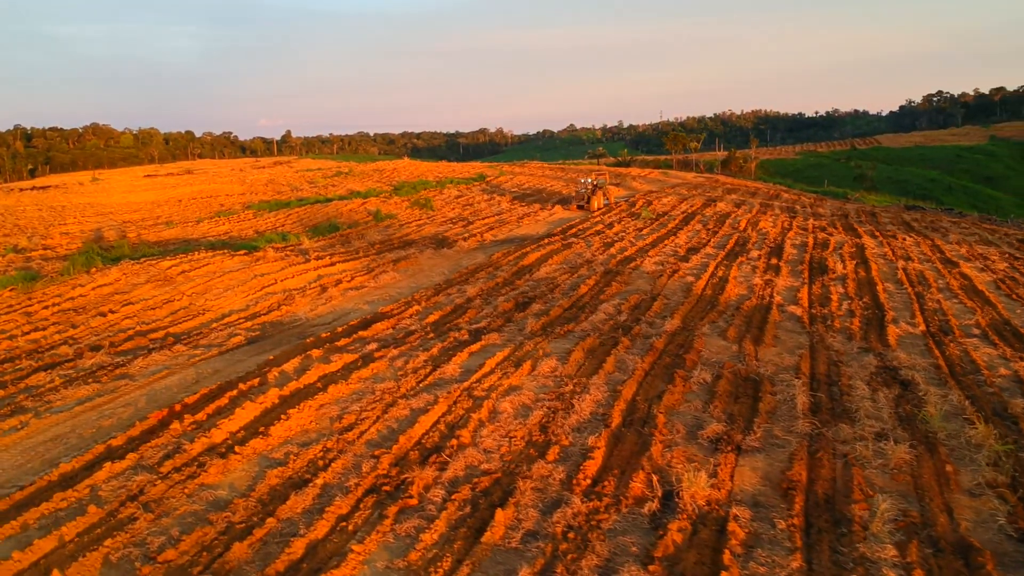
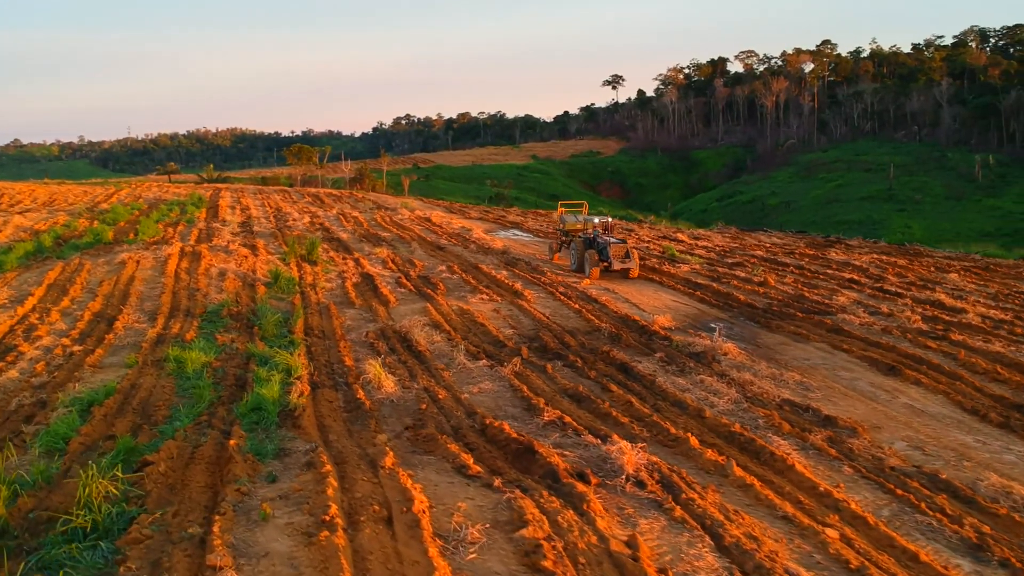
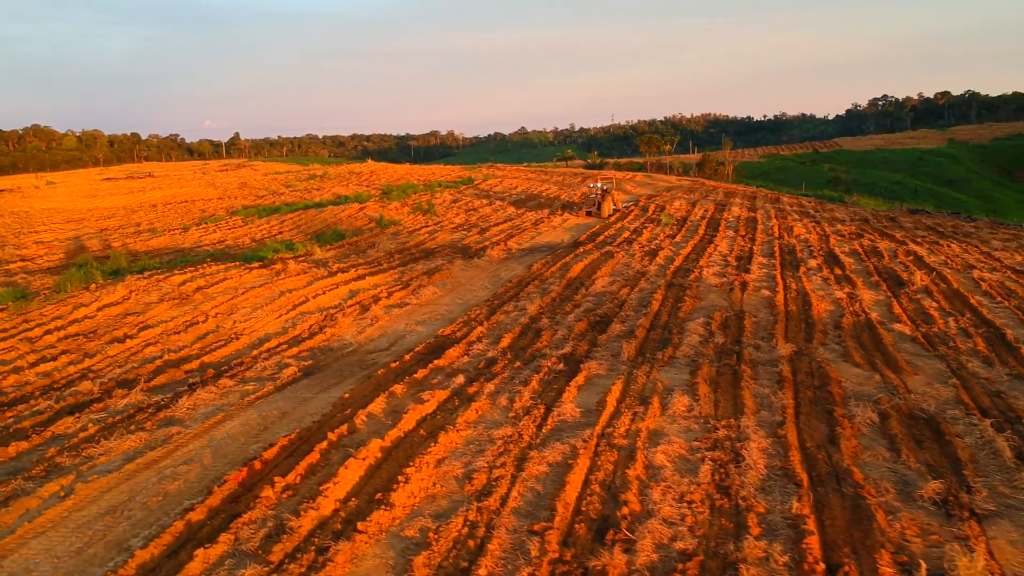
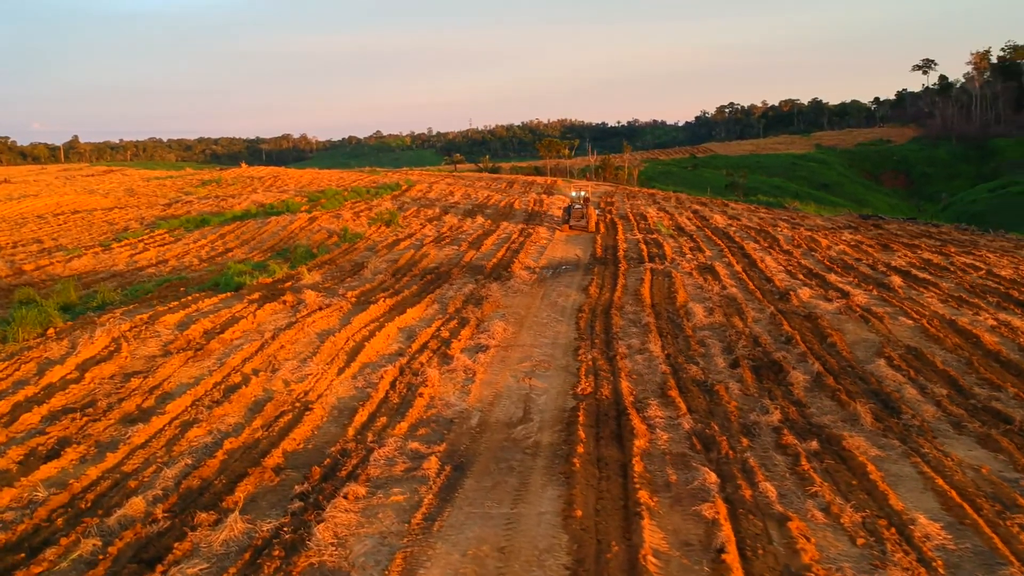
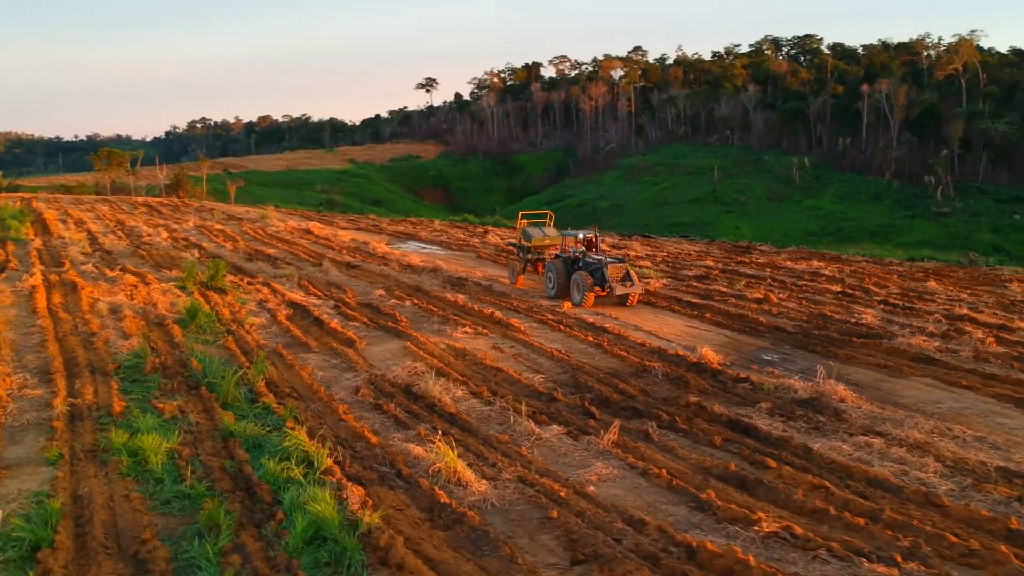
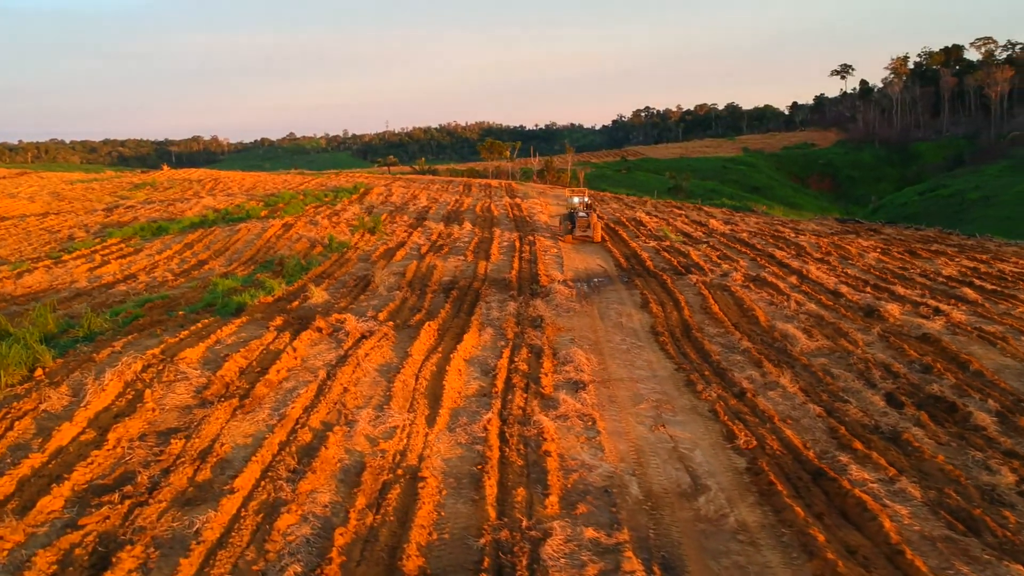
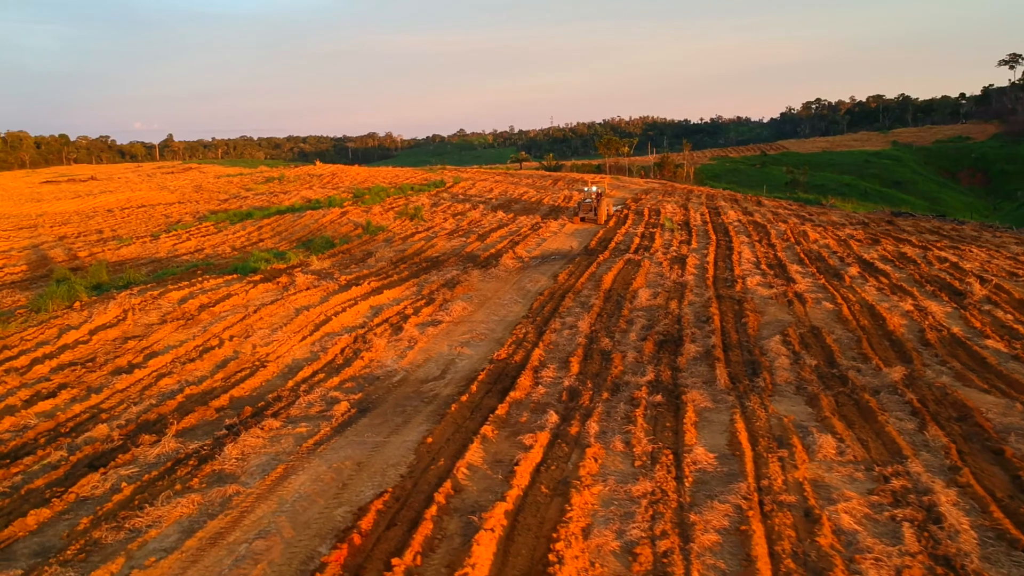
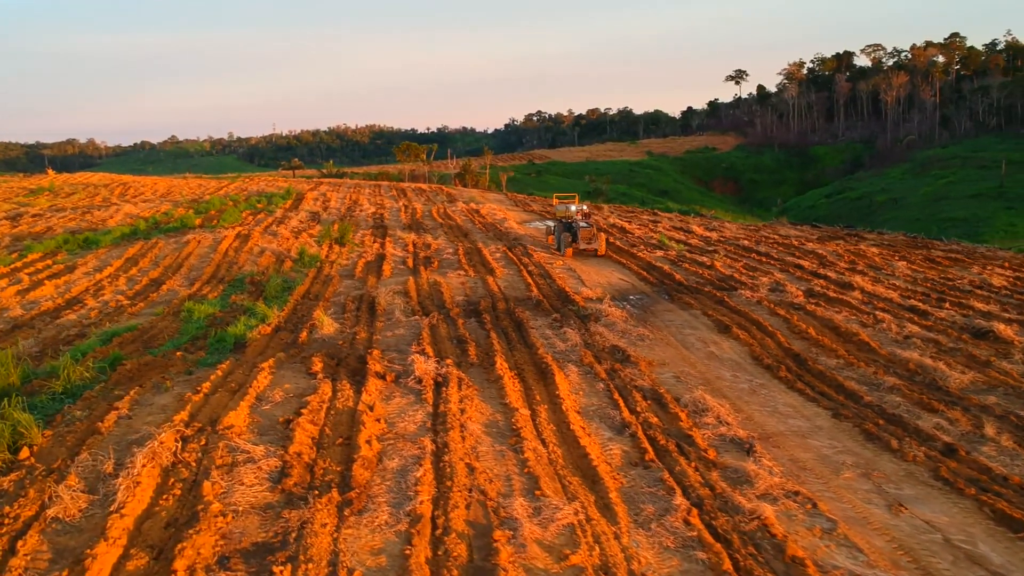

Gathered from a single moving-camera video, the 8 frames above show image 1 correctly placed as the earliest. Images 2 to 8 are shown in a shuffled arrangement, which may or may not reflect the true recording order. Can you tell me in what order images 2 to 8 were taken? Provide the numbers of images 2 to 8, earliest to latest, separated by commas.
3, 7, 4, 6, 8, 2, 5
